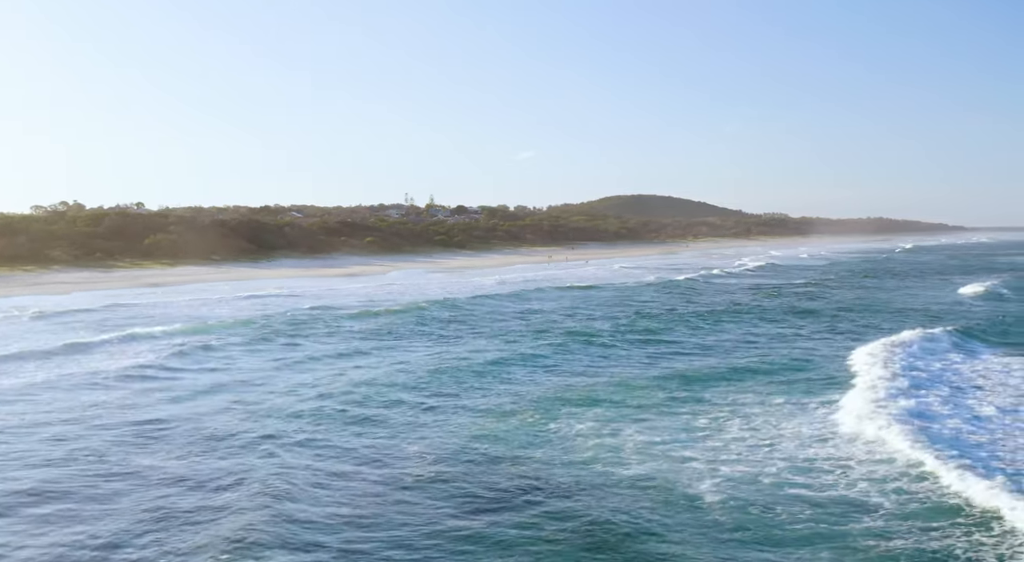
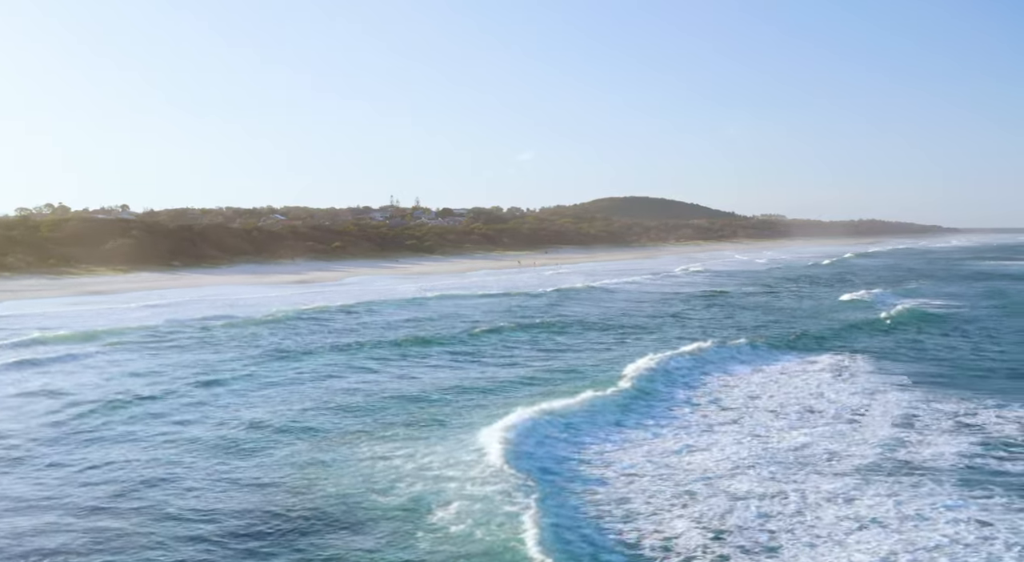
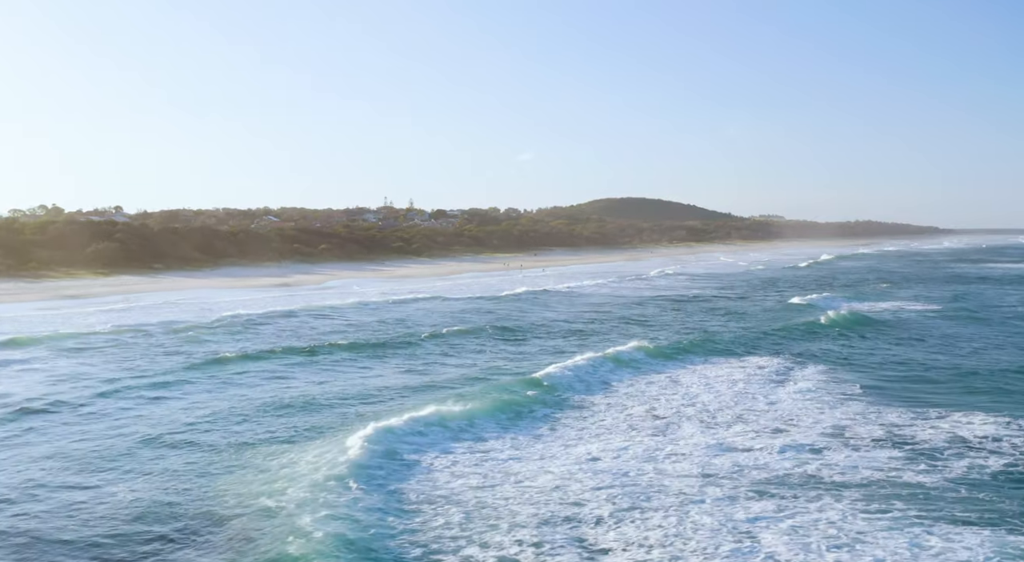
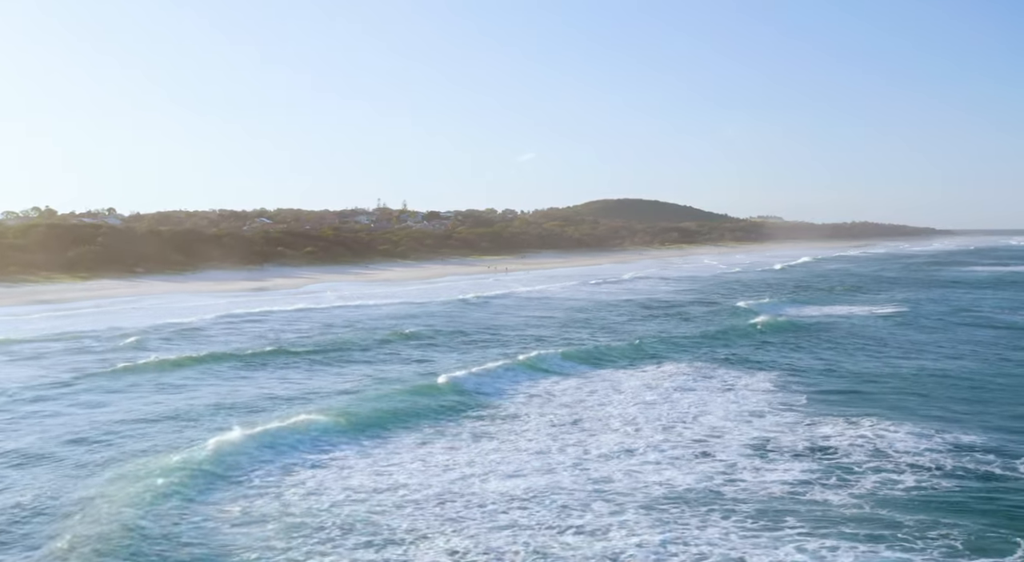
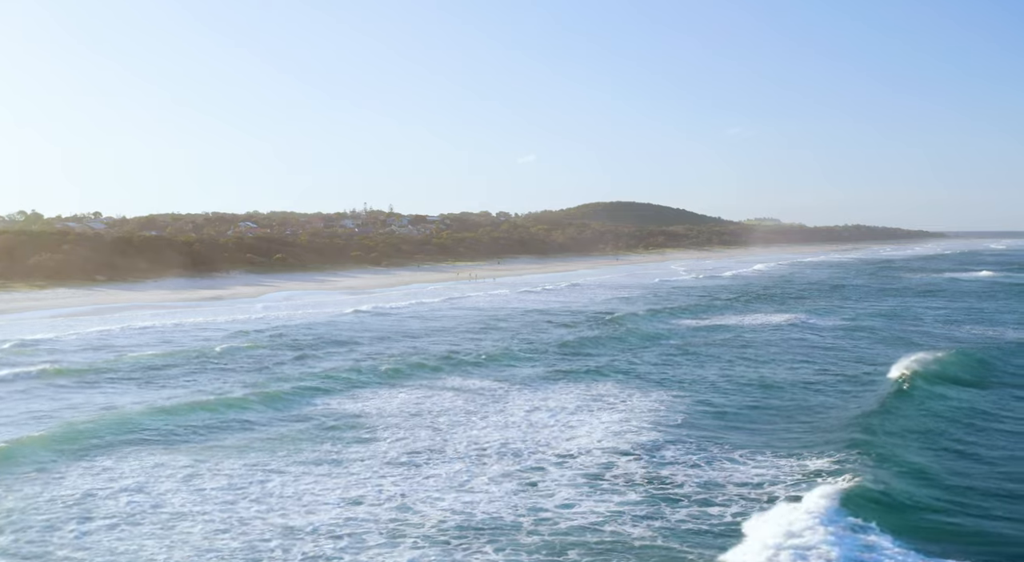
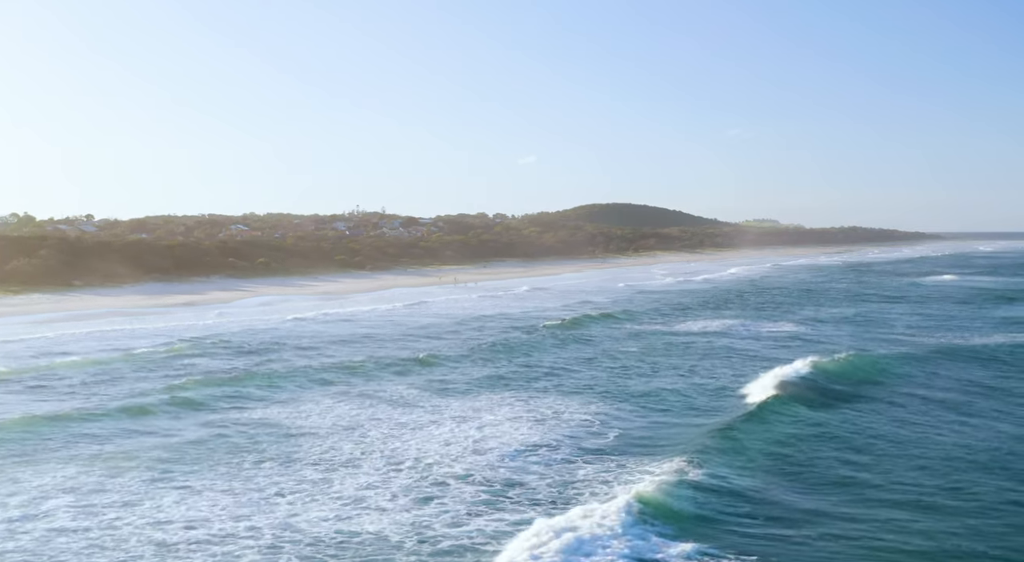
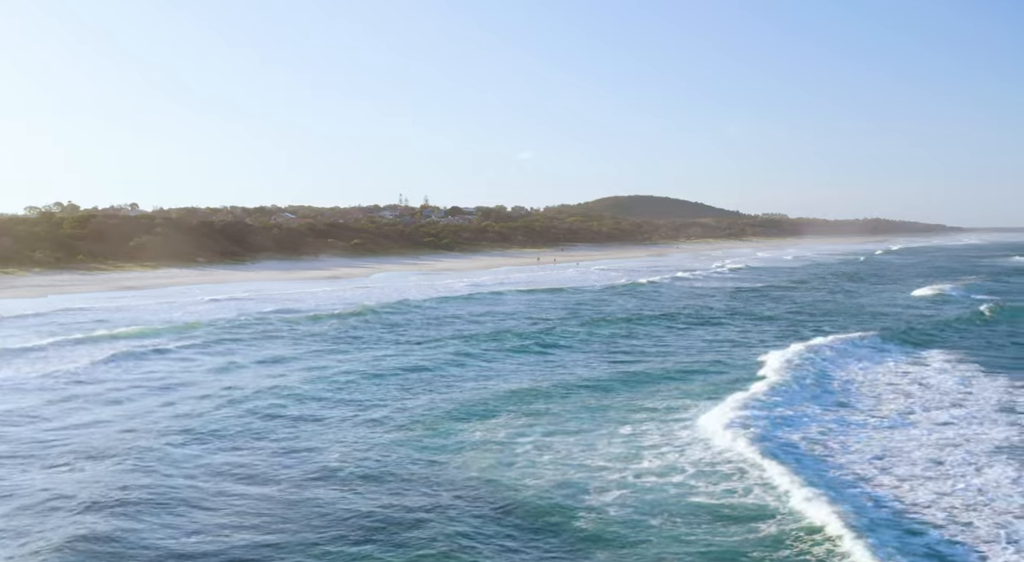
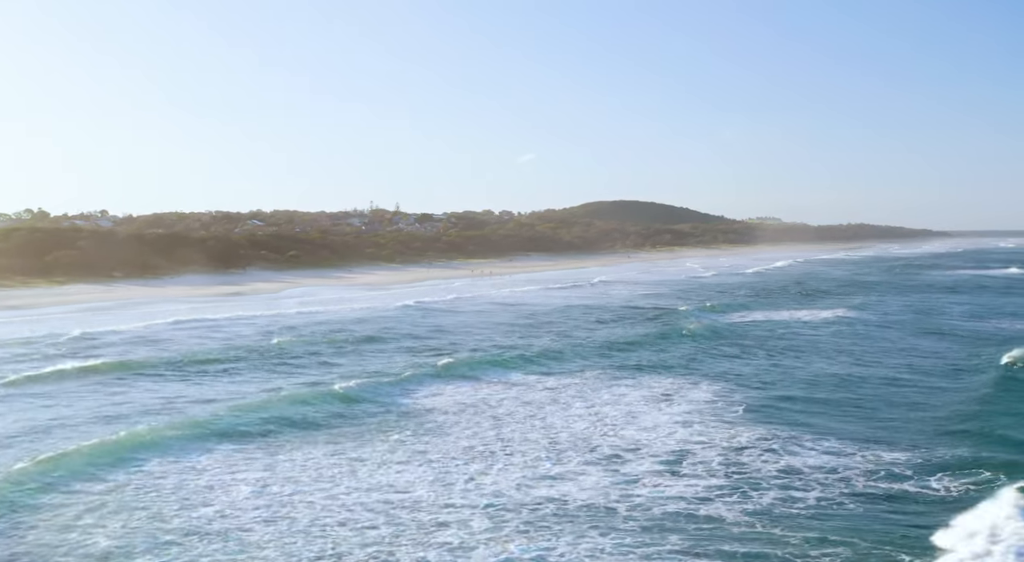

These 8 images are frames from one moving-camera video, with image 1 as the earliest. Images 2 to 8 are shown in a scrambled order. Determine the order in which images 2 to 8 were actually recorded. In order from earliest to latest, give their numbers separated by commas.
7, 2, 3, 4, 8, 5, 6
